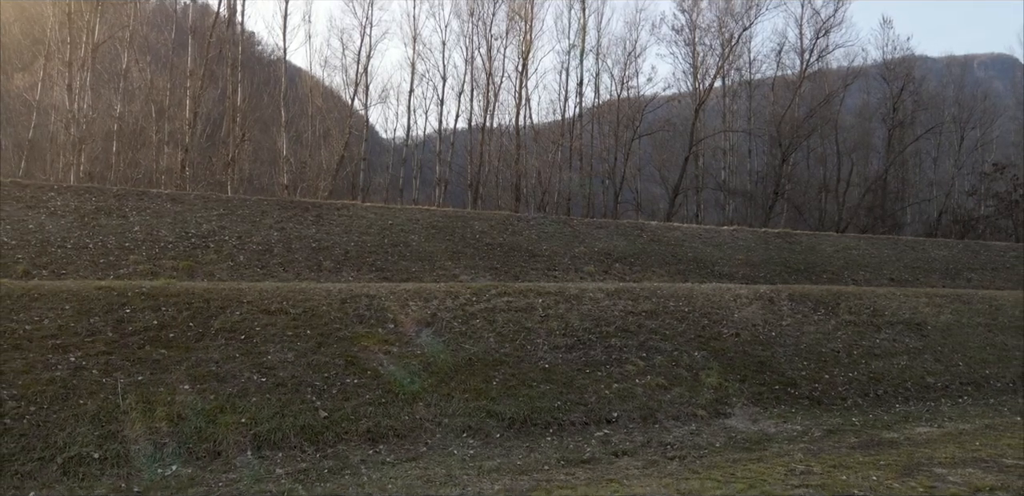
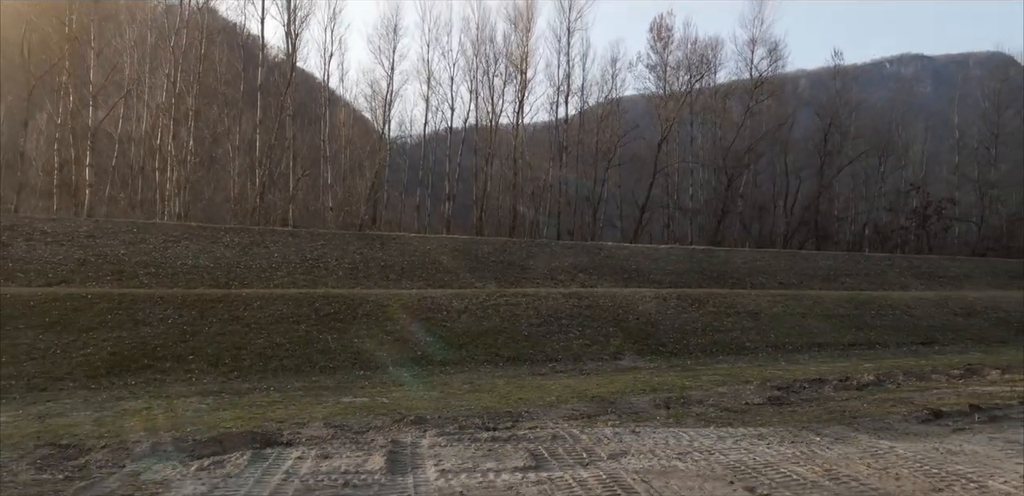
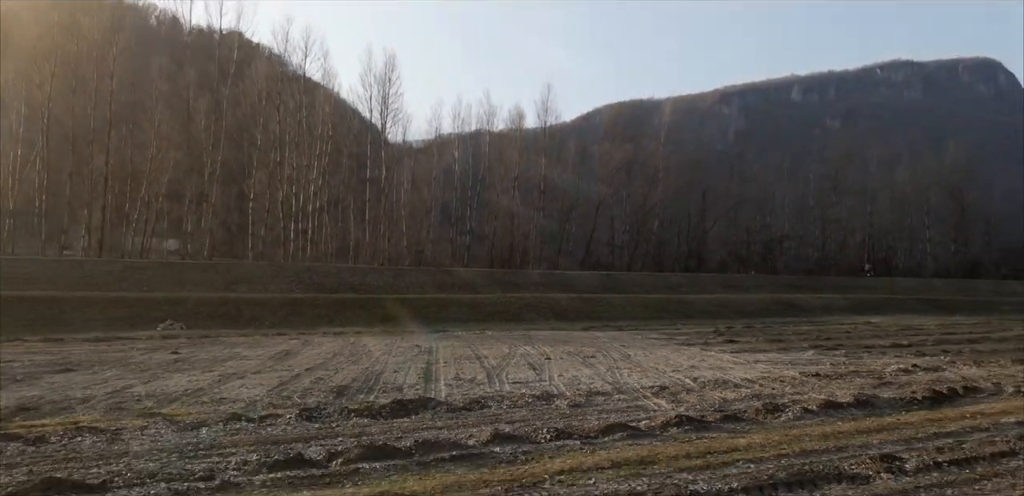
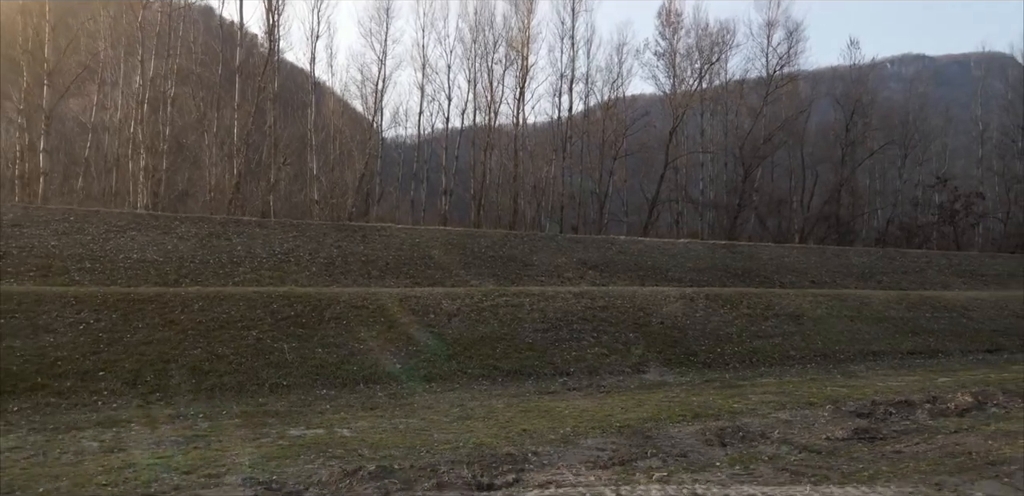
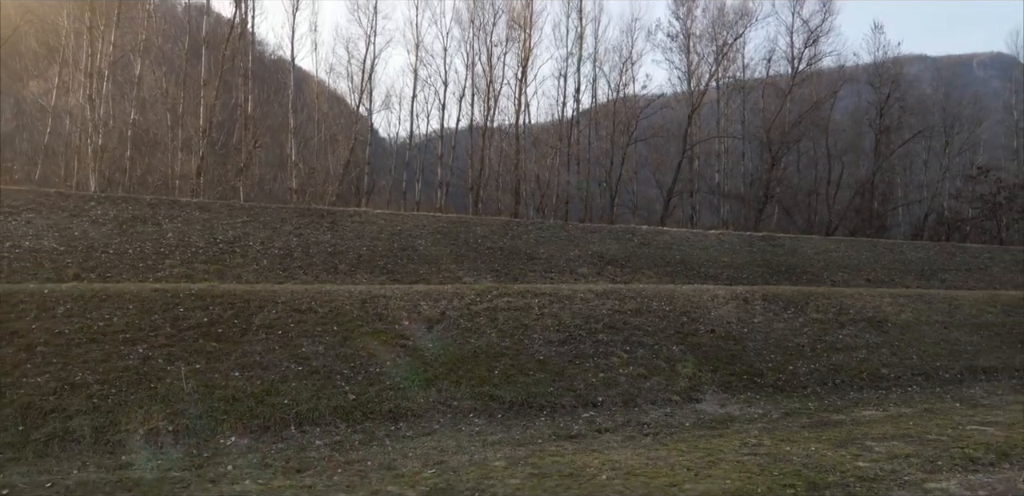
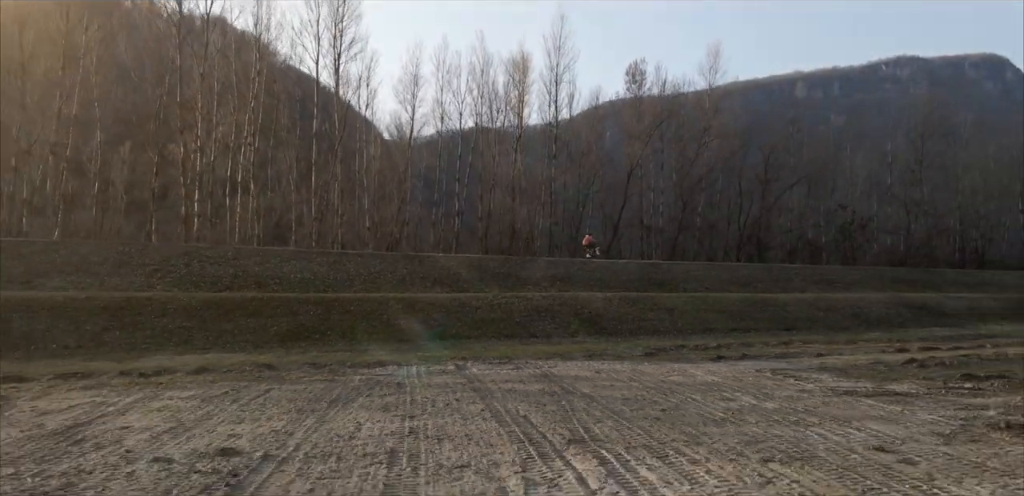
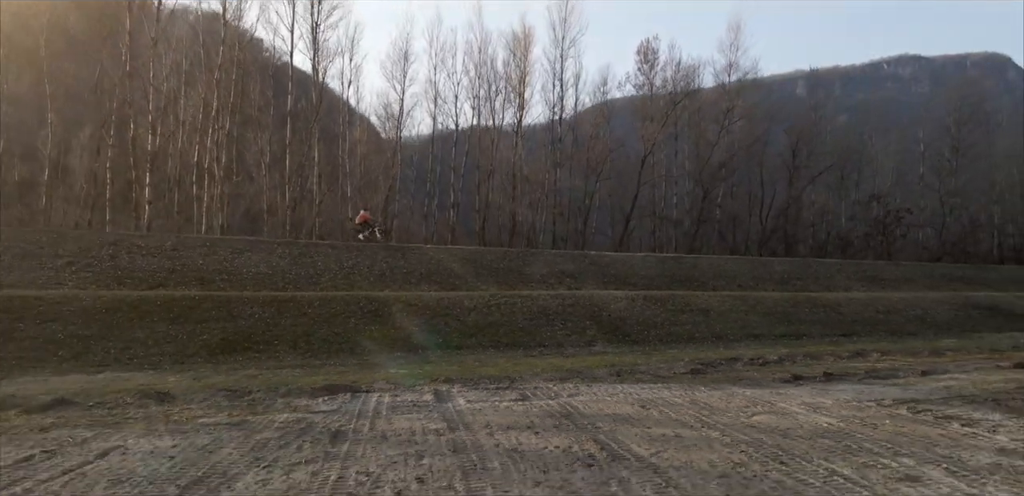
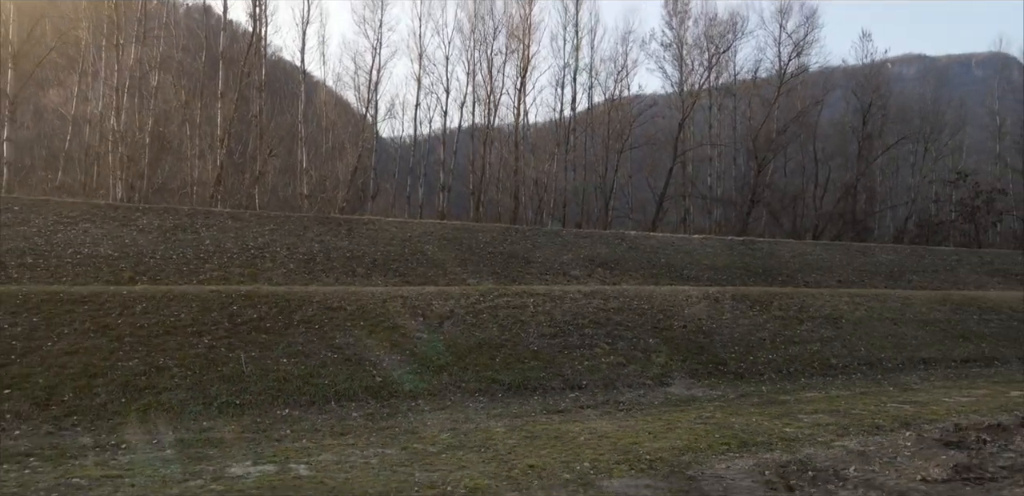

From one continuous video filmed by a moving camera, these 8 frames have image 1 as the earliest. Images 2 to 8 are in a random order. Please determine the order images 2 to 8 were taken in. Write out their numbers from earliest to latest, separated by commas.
5, 8, 4, 2, 7, 6, 3
